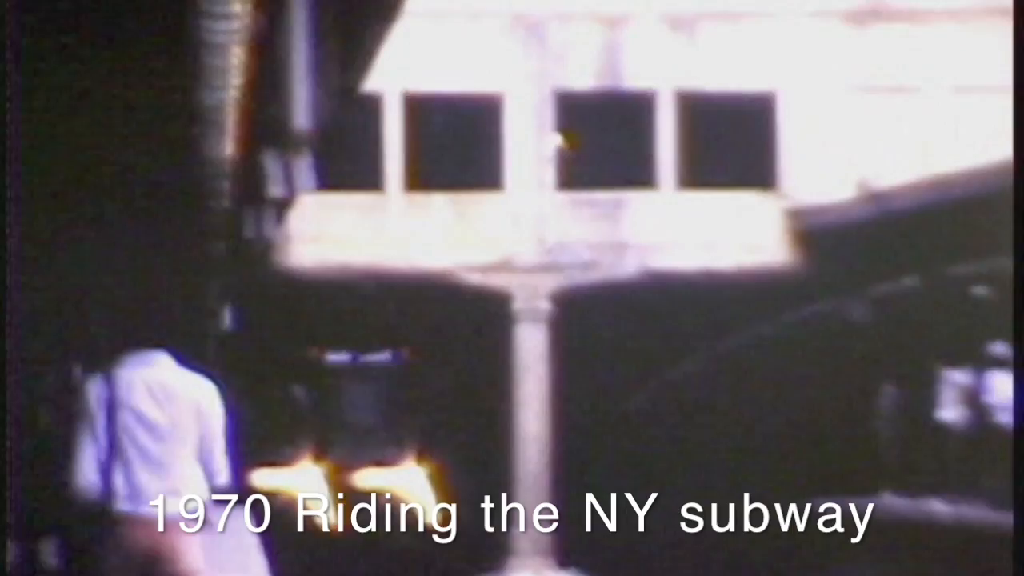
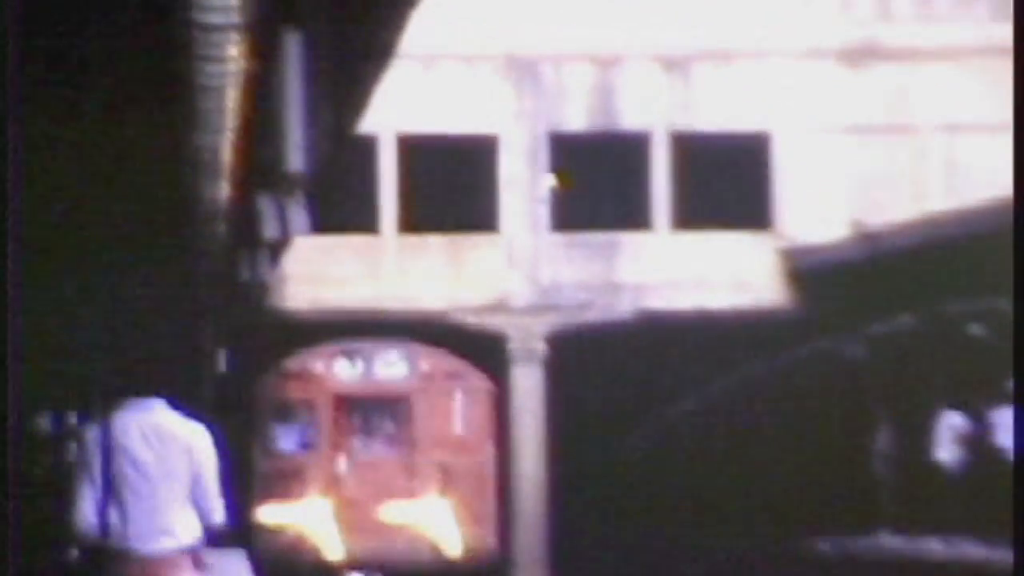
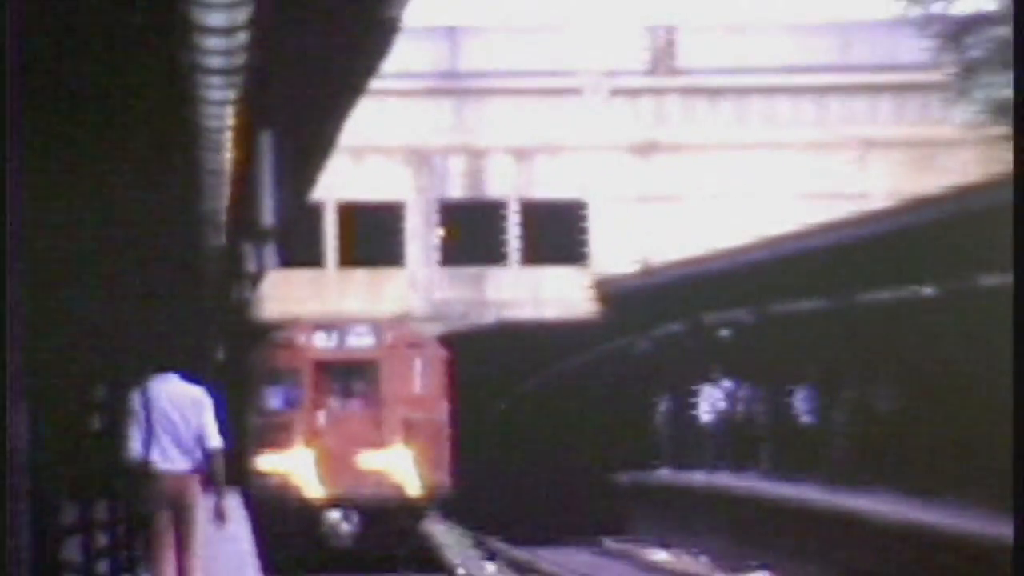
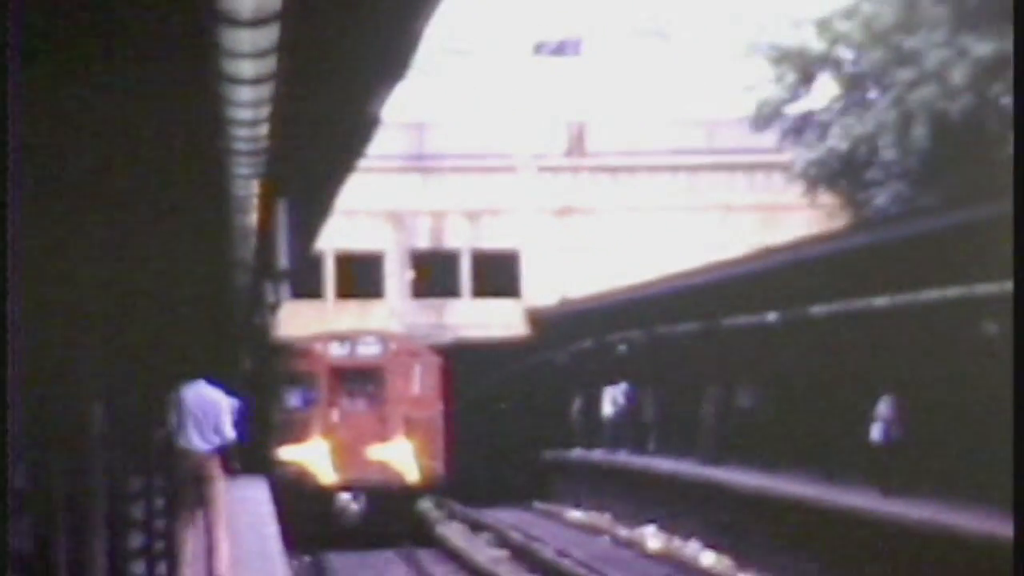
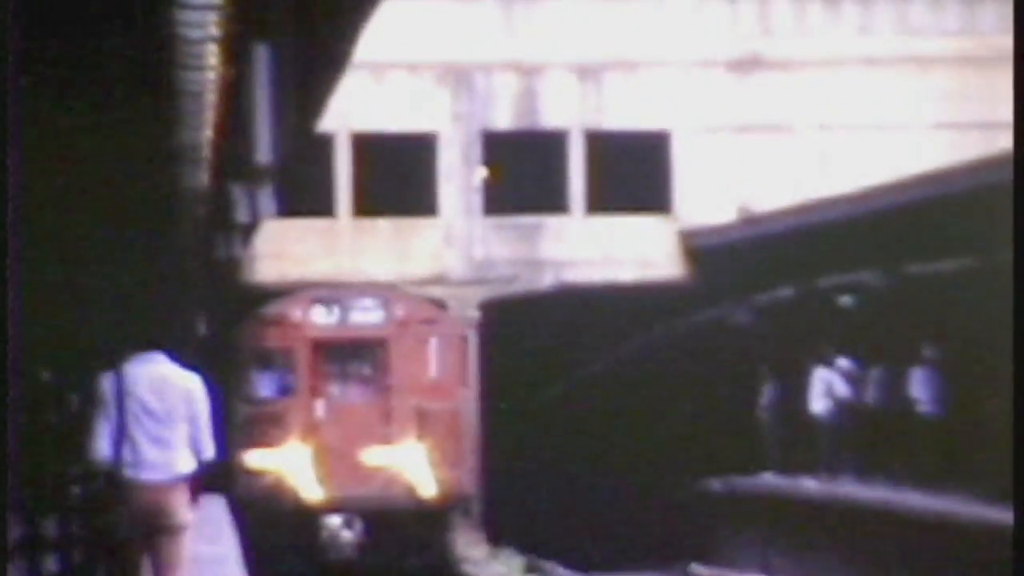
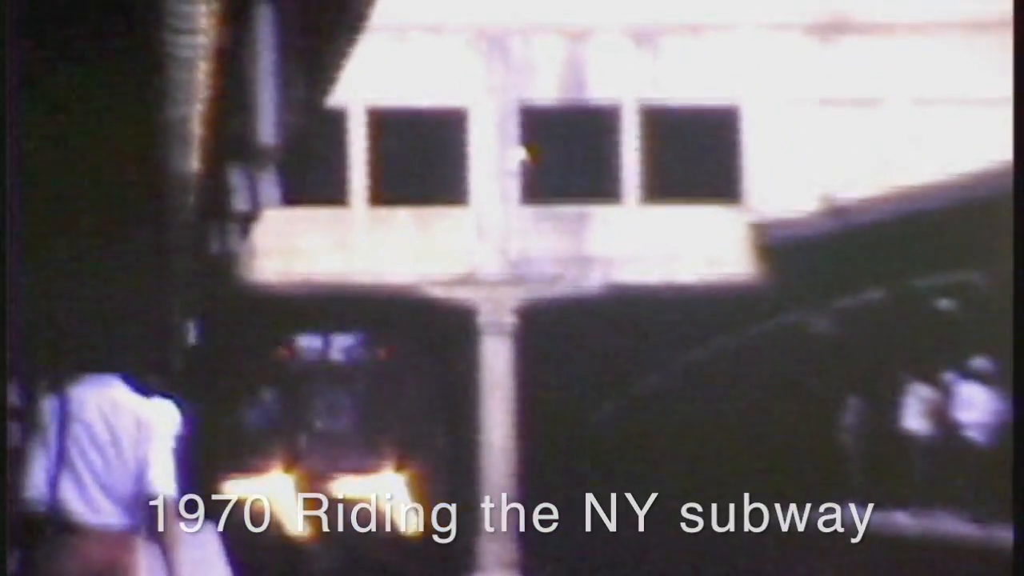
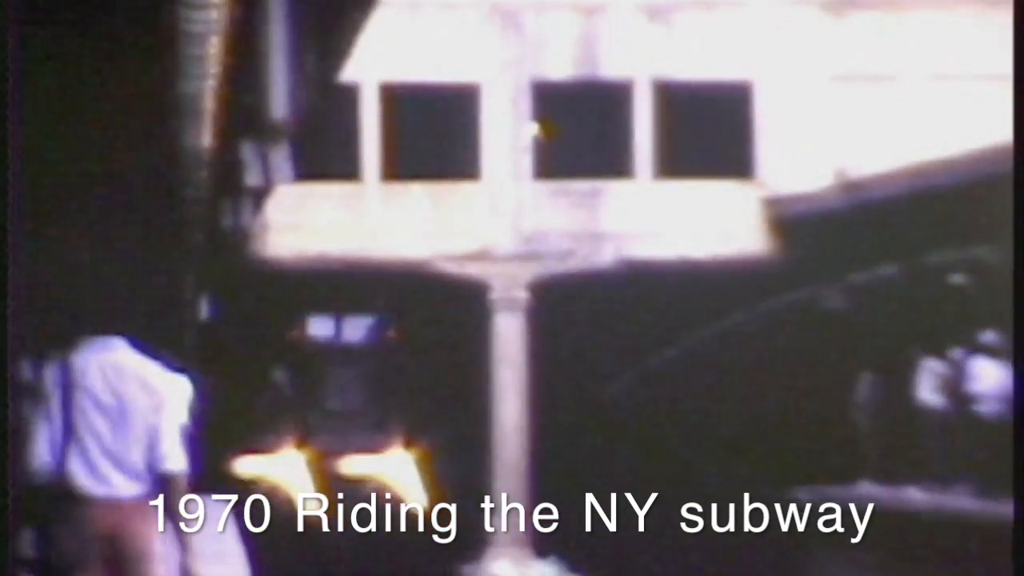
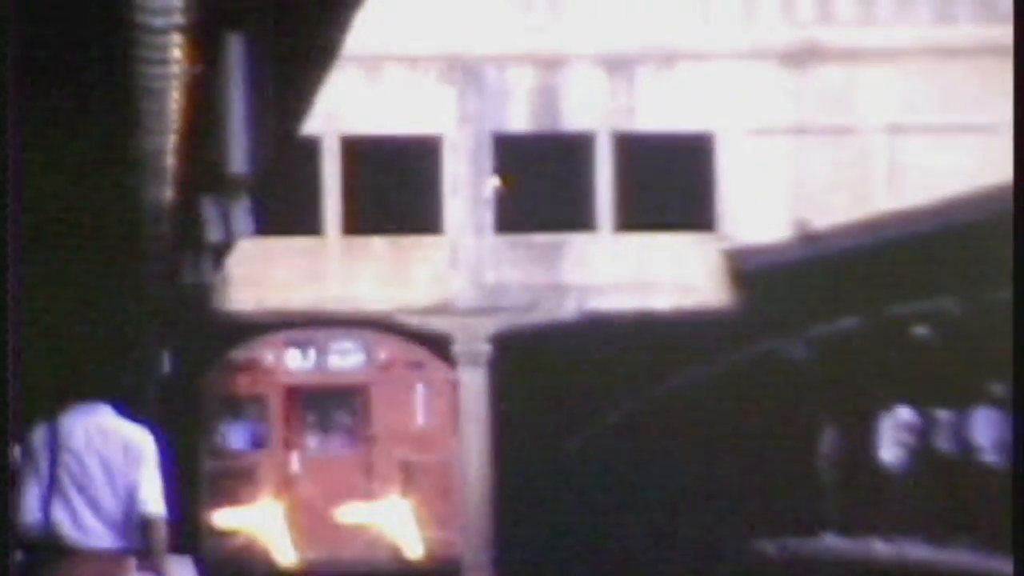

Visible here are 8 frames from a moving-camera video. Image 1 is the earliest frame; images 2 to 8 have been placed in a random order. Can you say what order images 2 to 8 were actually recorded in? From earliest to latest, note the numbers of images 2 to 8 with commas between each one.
7, 6, 2, 8, 5, 3, 4
